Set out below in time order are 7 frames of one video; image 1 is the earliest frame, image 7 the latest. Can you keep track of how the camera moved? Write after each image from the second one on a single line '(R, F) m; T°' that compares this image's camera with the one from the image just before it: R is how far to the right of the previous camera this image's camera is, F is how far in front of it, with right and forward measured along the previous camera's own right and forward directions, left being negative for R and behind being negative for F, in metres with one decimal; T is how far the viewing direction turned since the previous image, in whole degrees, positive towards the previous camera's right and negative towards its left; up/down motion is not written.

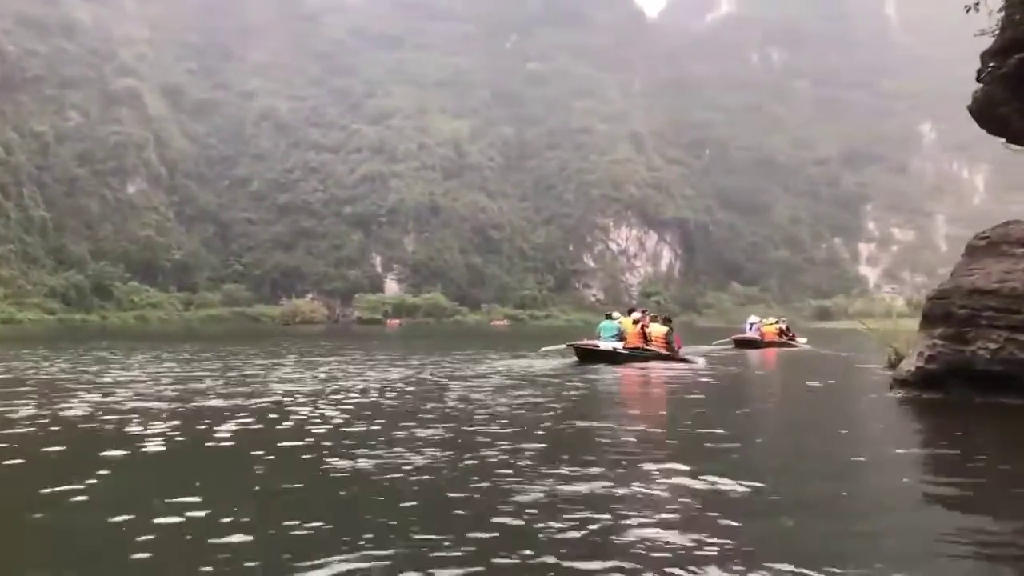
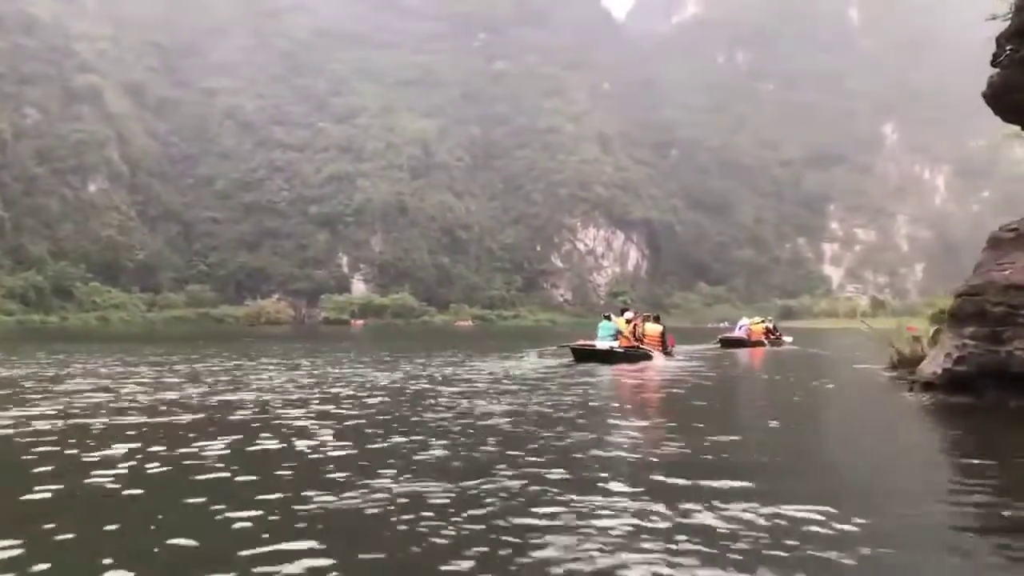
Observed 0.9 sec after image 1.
(-0.5, +0.5) m; +2°
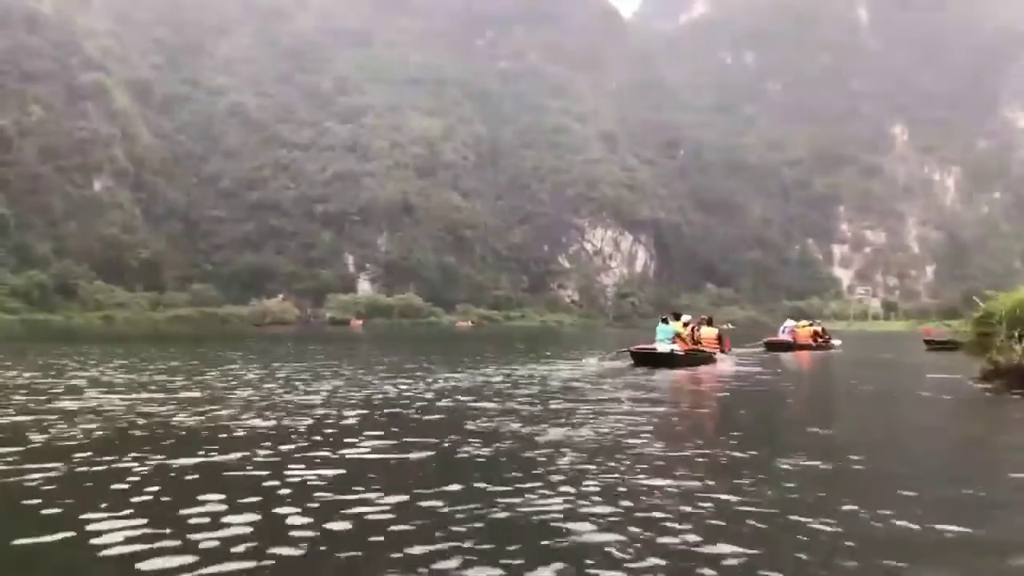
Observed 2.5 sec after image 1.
(-1.0, +1.1) m; 0°
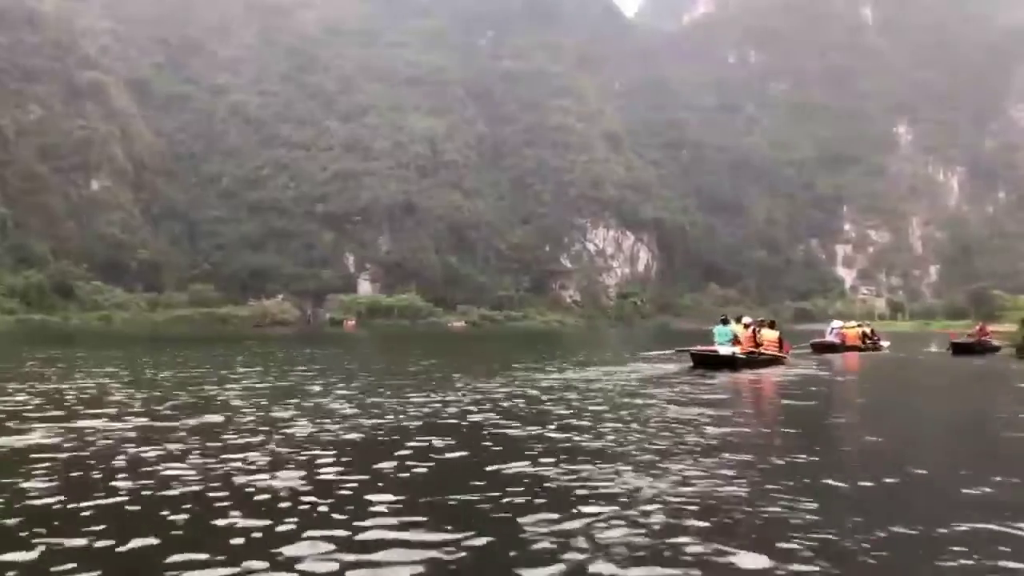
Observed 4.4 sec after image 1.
(-1.1, +1.1) m; 0°
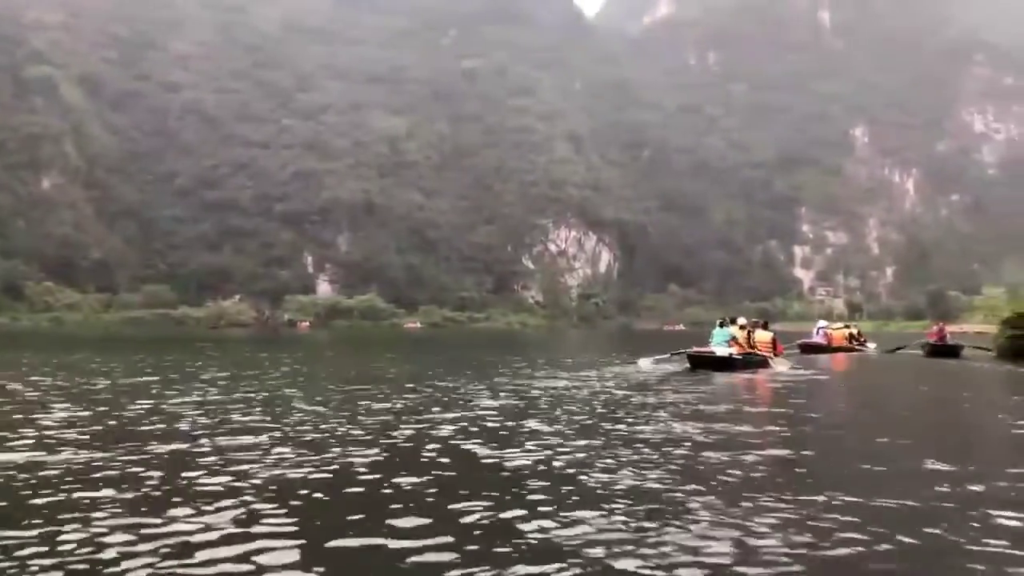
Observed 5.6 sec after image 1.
(-0.6, +0.8) m; +3°
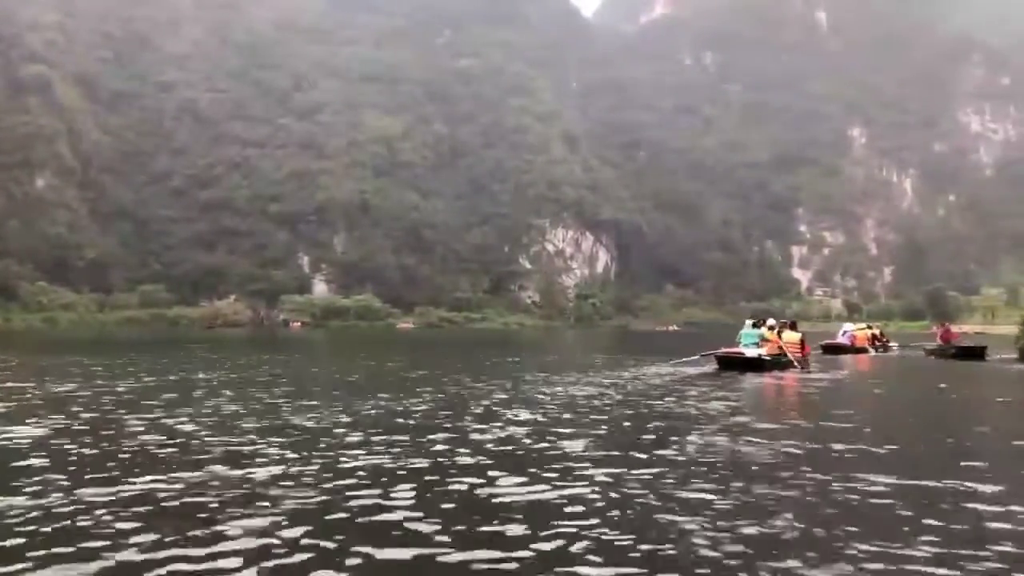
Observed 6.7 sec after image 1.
(-0.6, +0.6) m; 0°
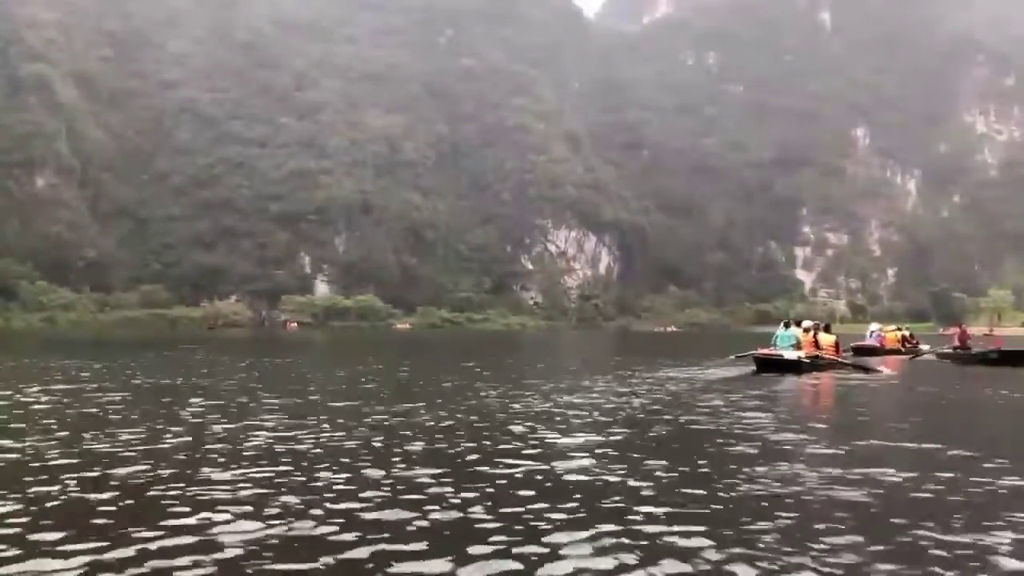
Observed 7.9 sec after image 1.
(-0.5, +0.8) m; 0°
